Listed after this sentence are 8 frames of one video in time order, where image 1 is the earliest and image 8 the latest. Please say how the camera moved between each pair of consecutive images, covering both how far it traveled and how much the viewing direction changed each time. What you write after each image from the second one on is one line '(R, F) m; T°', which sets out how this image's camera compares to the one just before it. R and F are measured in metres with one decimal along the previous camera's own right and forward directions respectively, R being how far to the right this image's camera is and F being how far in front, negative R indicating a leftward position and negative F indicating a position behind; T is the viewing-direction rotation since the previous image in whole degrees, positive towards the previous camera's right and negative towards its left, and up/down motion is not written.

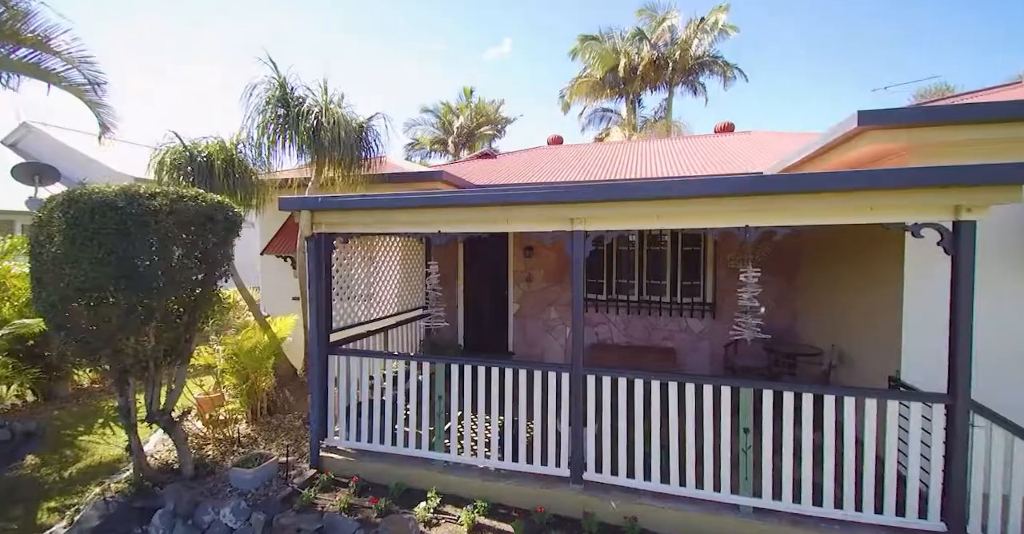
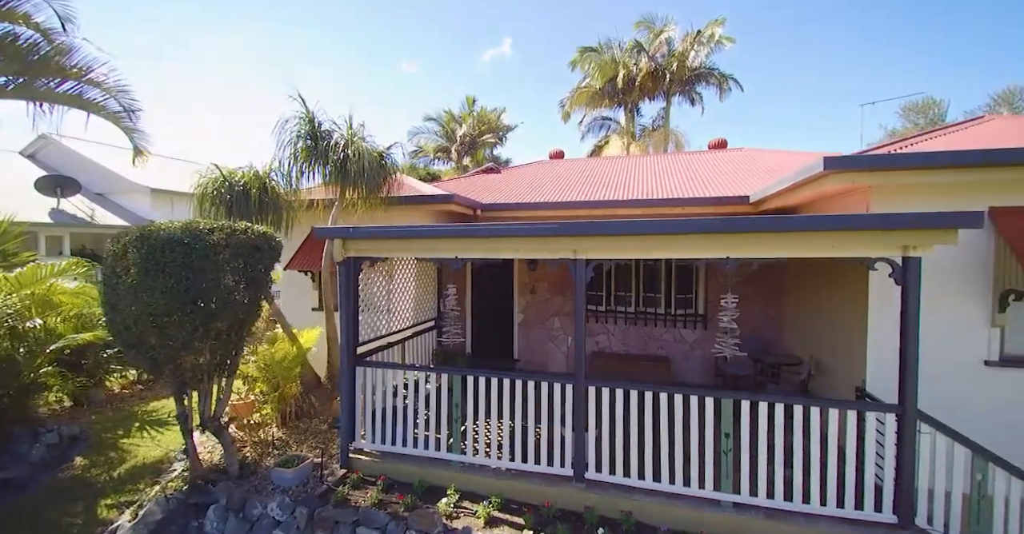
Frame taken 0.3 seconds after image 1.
(-0.1, -0.7) m; 0°
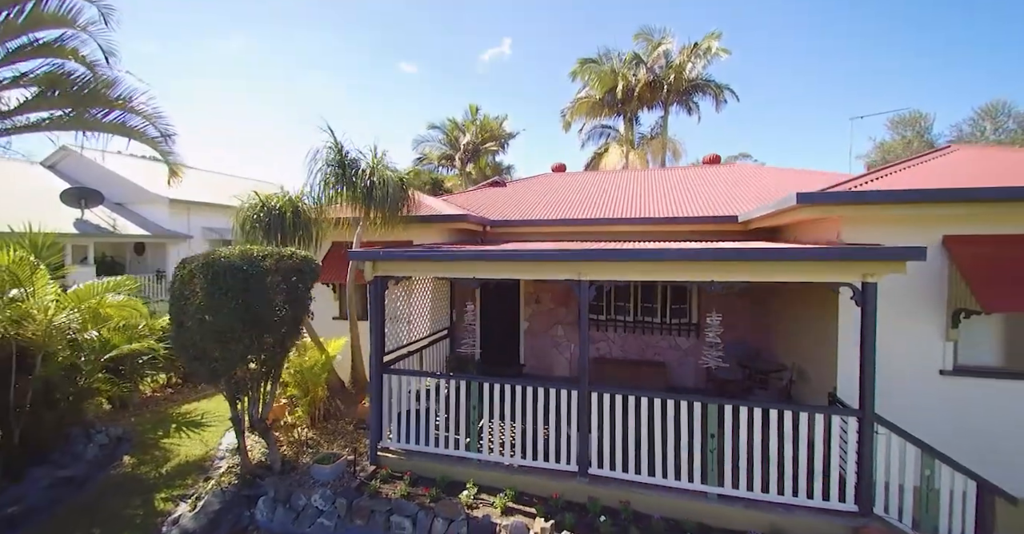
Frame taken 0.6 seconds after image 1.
(-0.2, -0.8) m; 0°
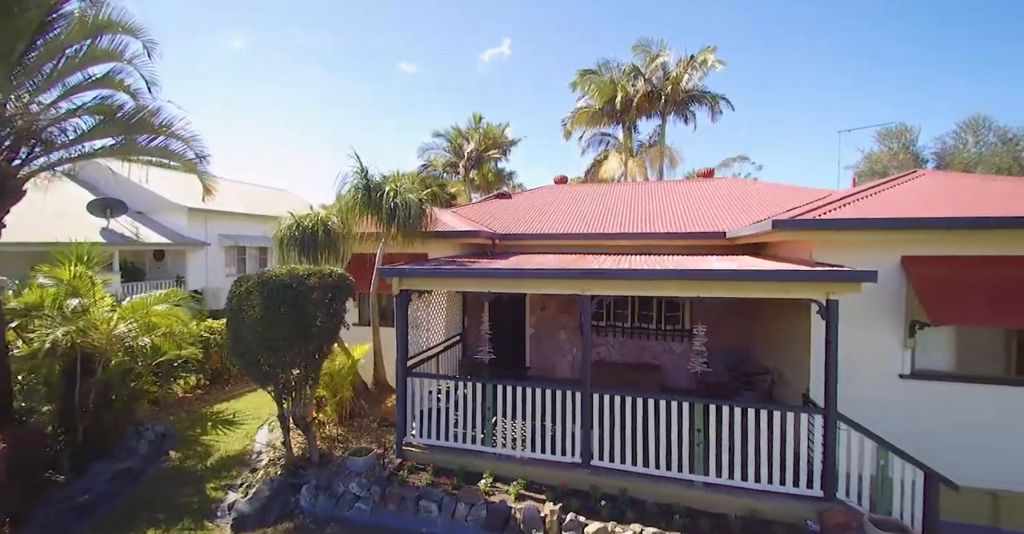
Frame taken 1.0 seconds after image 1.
(-0.2, -1.0) m; 0°
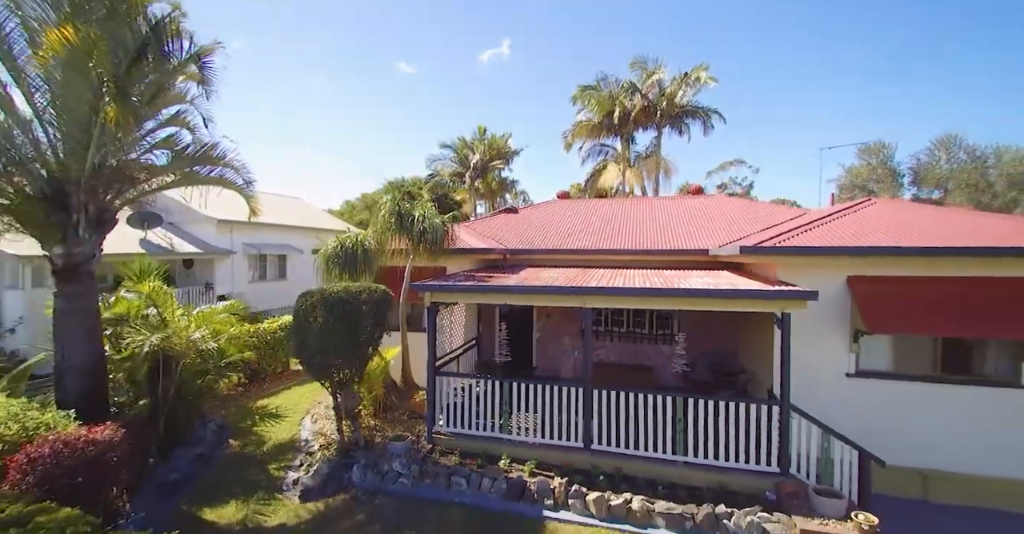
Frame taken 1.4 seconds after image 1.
(-0.3, -1.7) m; 0°
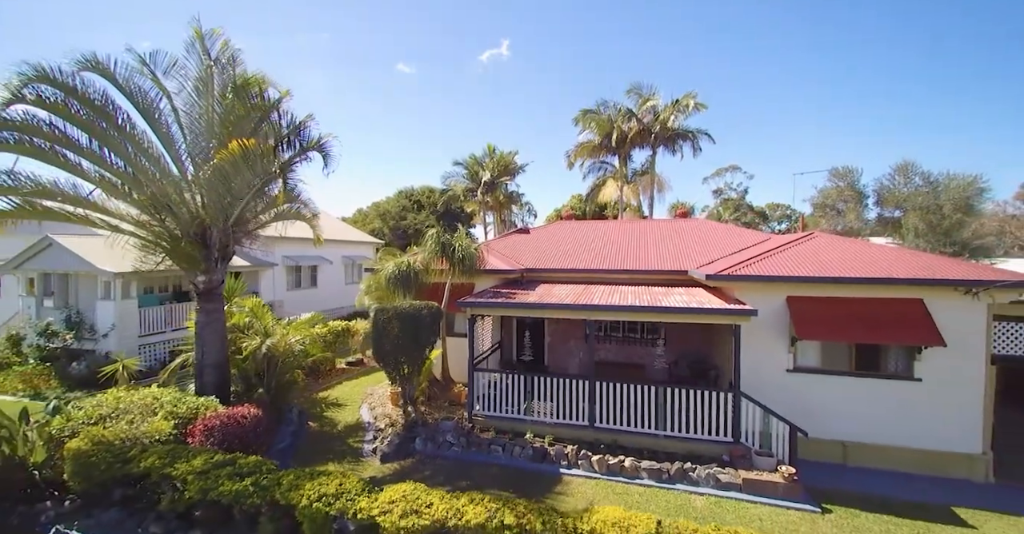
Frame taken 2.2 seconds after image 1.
(-0.6, -3.2) m; 0°
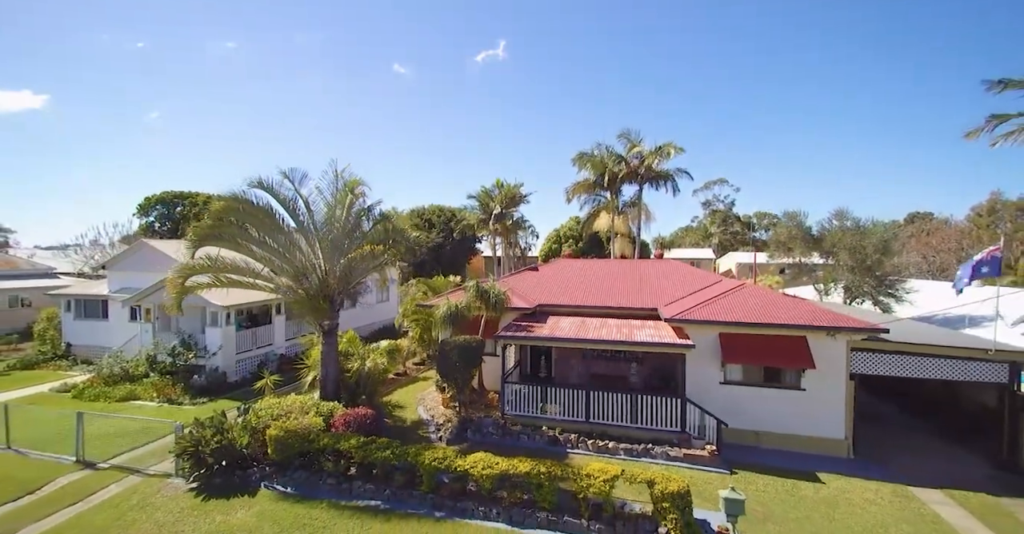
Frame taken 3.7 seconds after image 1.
(-1.0, -6.1) m; 0°
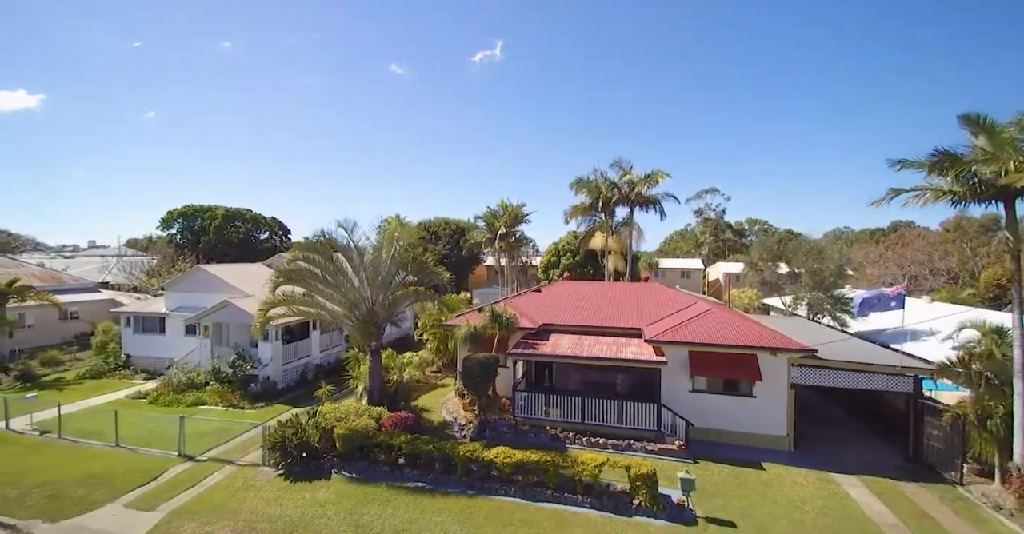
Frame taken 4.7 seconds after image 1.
(-0.6, -4.6) m; 0°
